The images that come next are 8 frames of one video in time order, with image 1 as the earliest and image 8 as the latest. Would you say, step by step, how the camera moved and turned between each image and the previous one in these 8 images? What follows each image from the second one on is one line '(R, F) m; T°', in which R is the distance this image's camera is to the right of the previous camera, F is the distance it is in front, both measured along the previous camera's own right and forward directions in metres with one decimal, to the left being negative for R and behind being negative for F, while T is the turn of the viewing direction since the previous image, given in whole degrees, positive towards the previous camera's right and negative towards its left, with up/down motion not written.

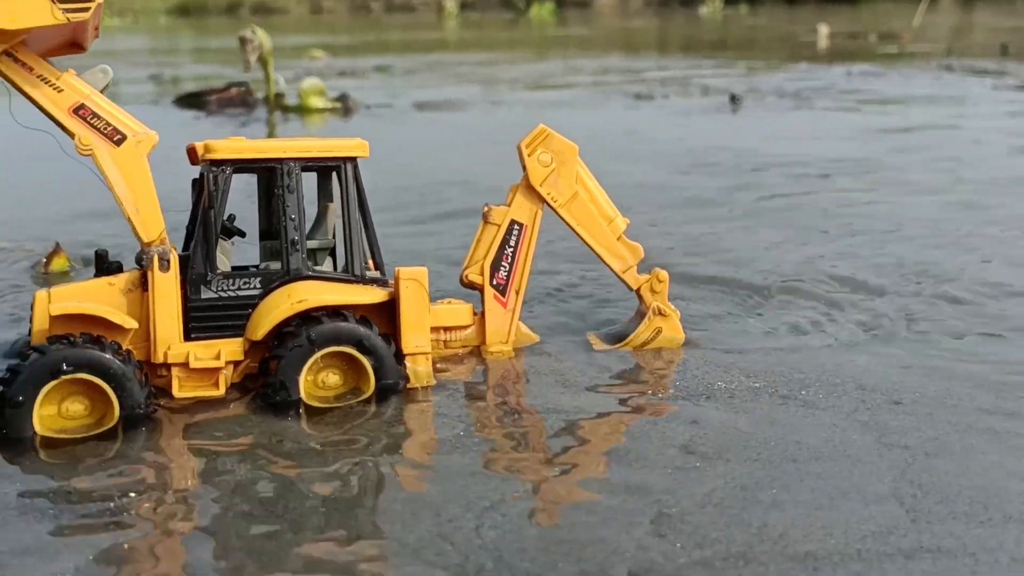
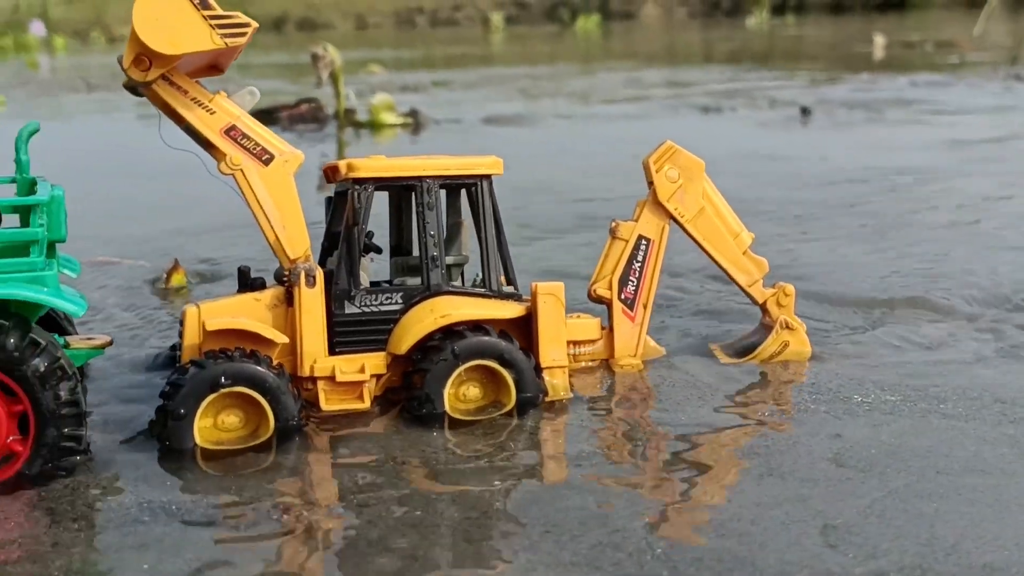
(-0.5, -0.1) m; -2°
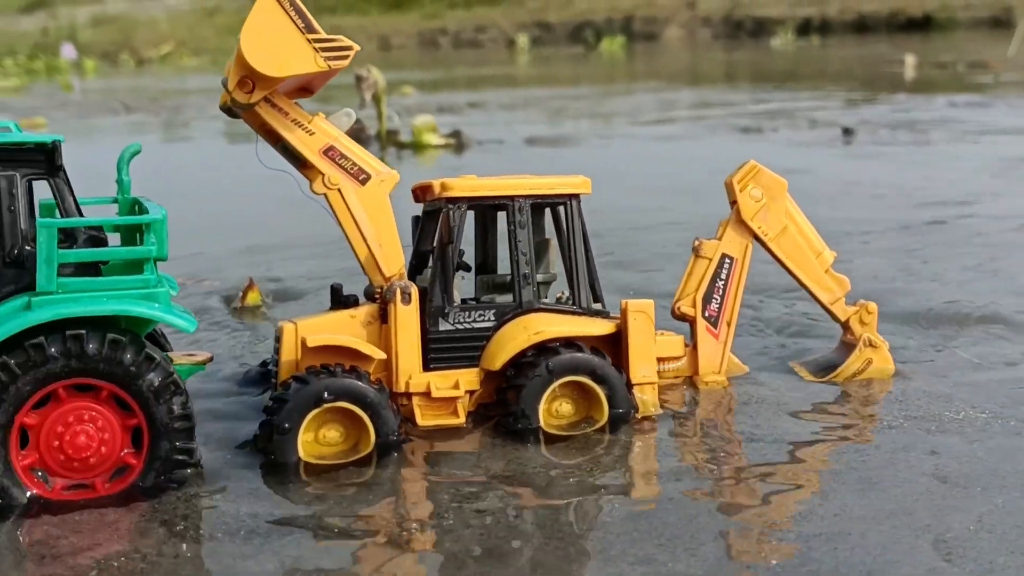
(-0.4, -0.1) m; -1°
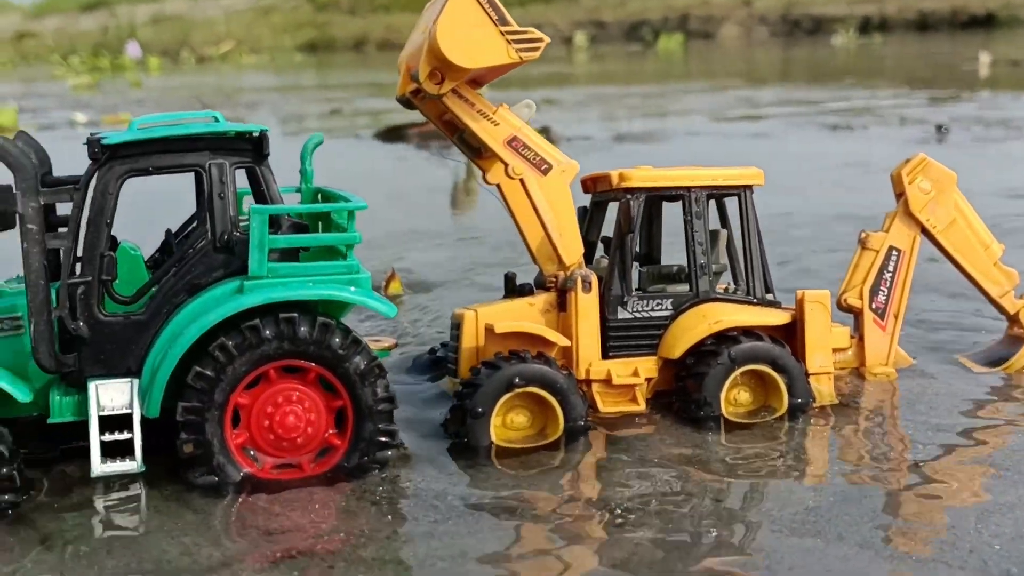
(-0.7, -0.1) m; -2°
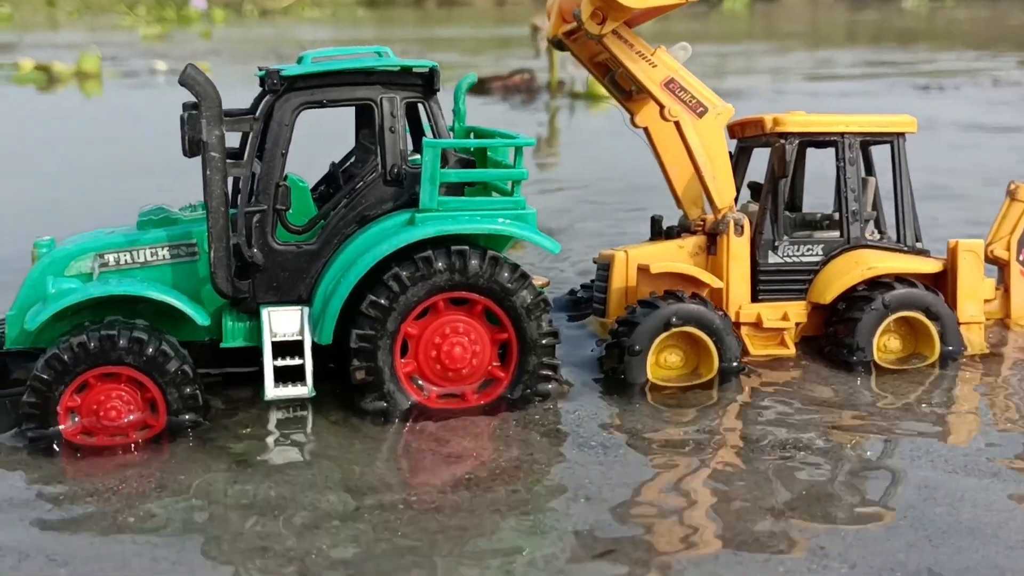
(-0.6, -0.1) m; -2°
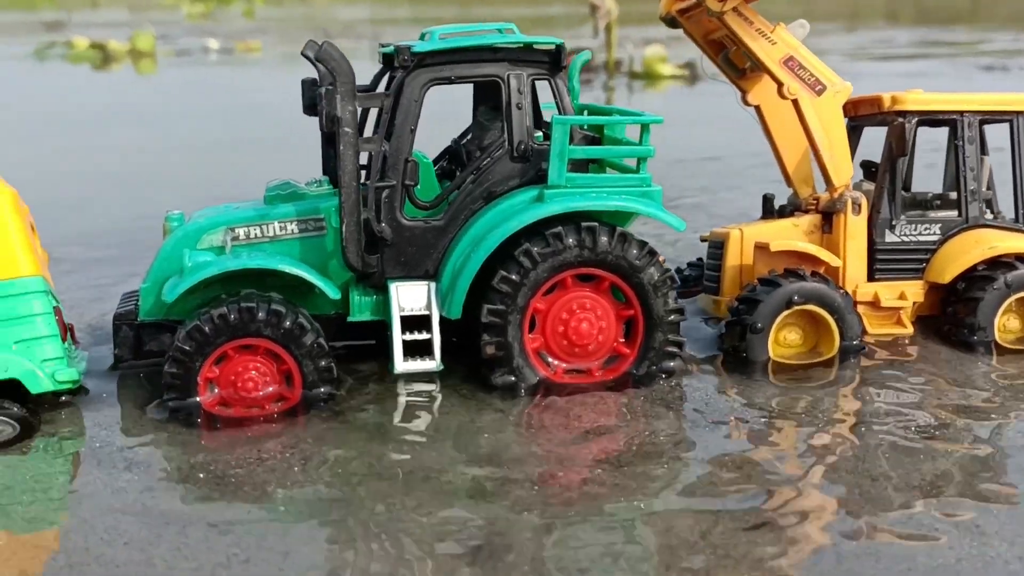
(-0.5, 0.0) m; -2°
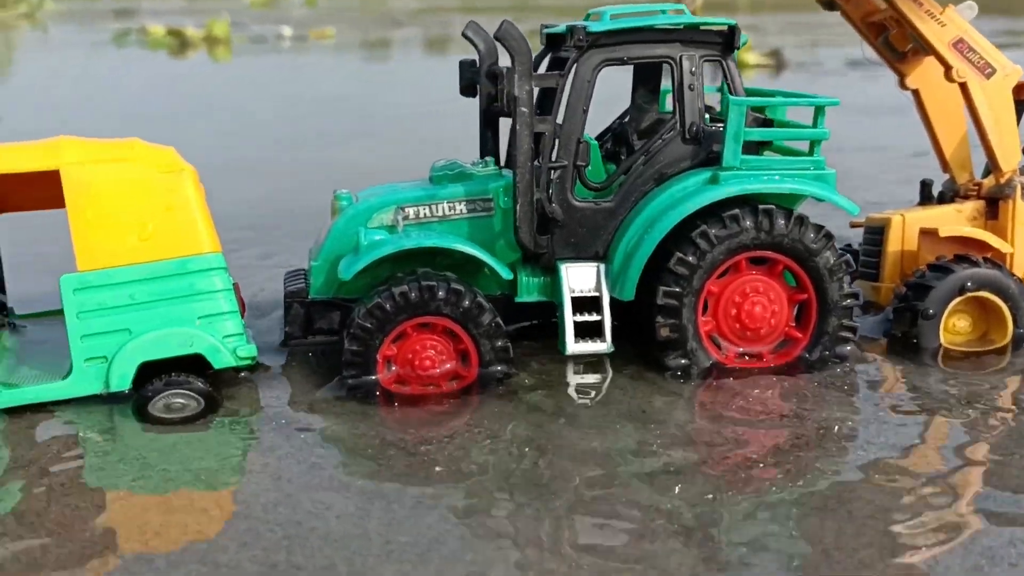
(-0.6, 0.0) m; -2°
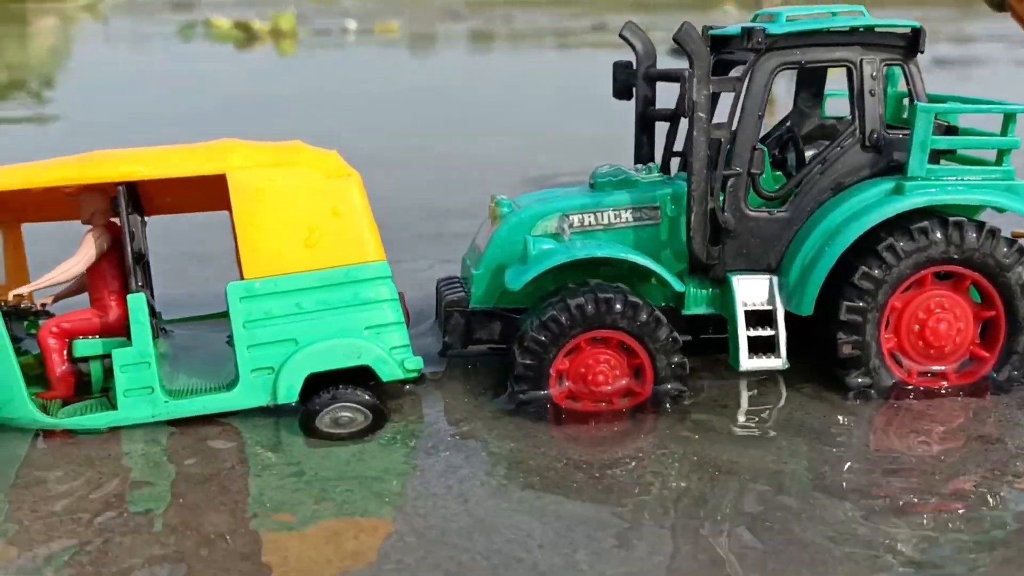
(-0.6, +0.2) m; -2°
